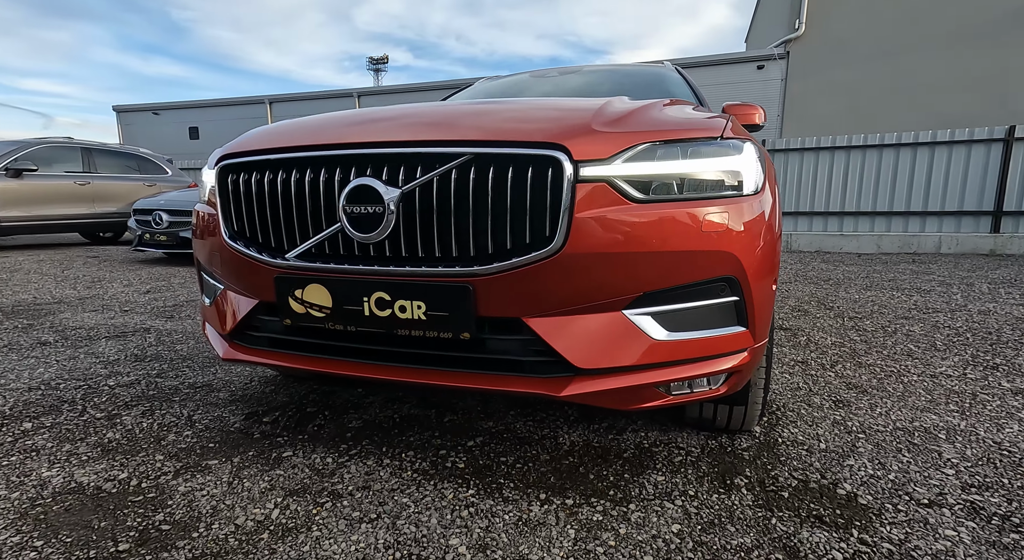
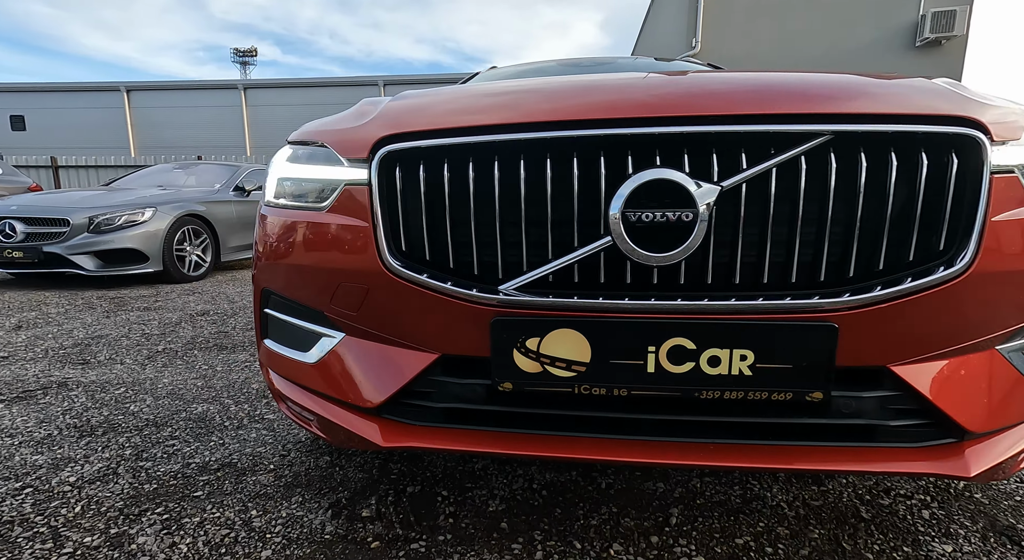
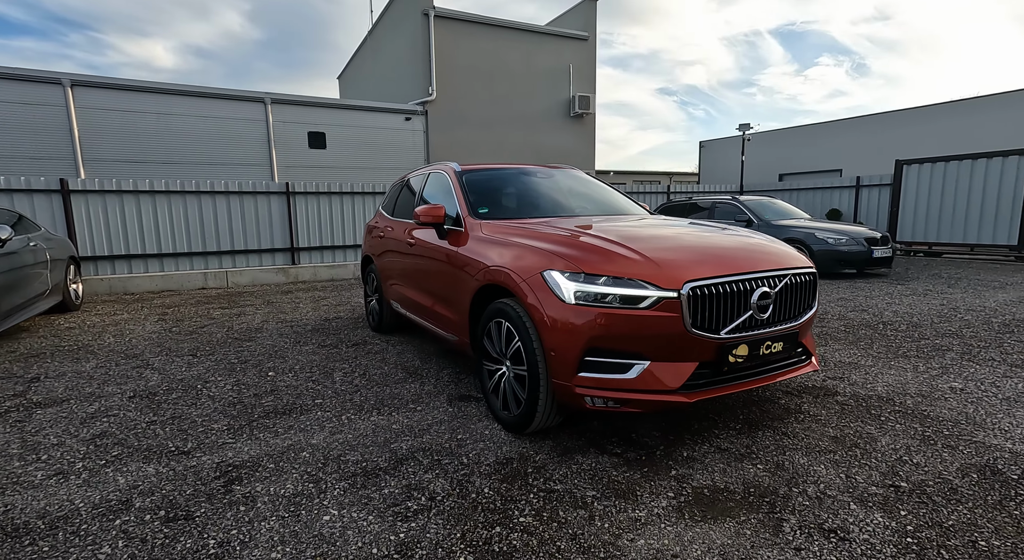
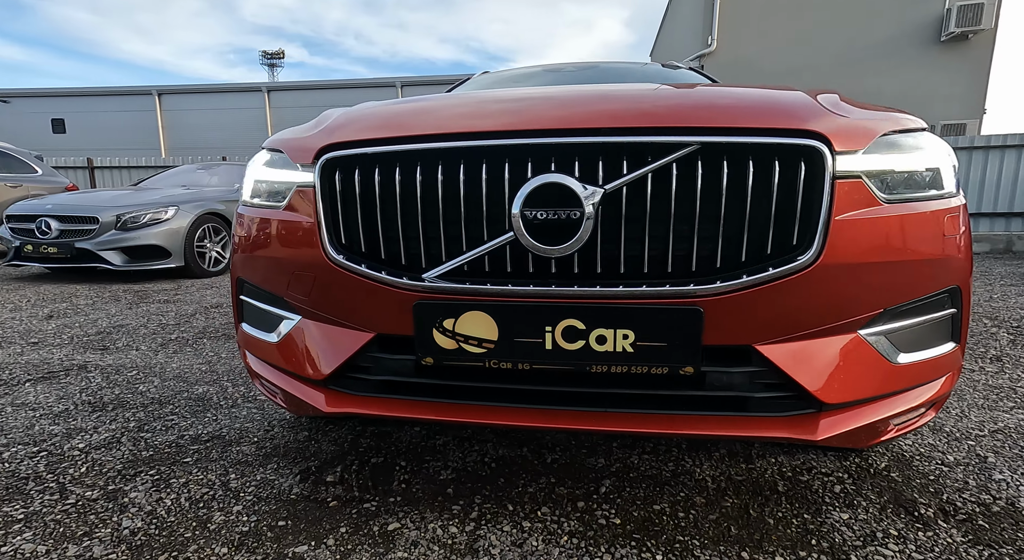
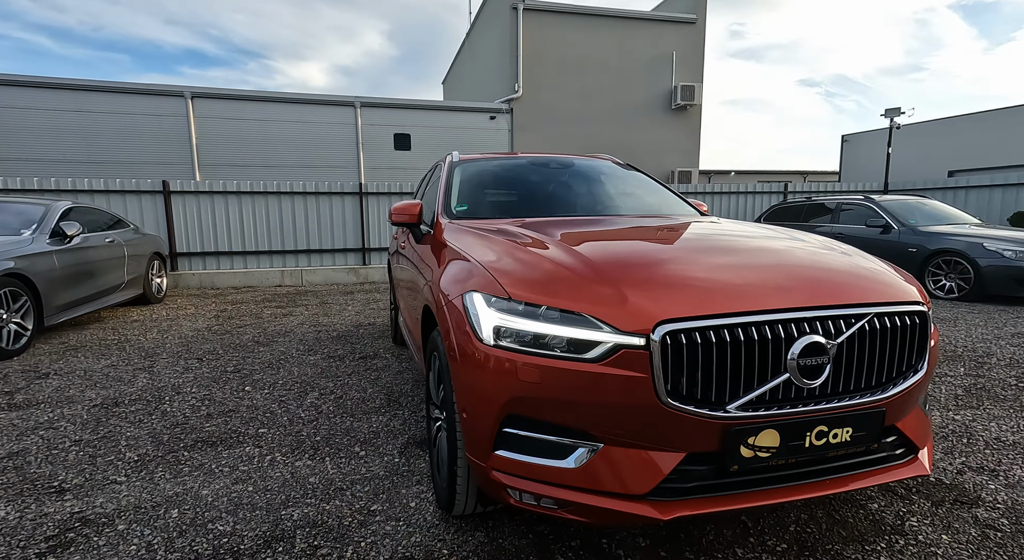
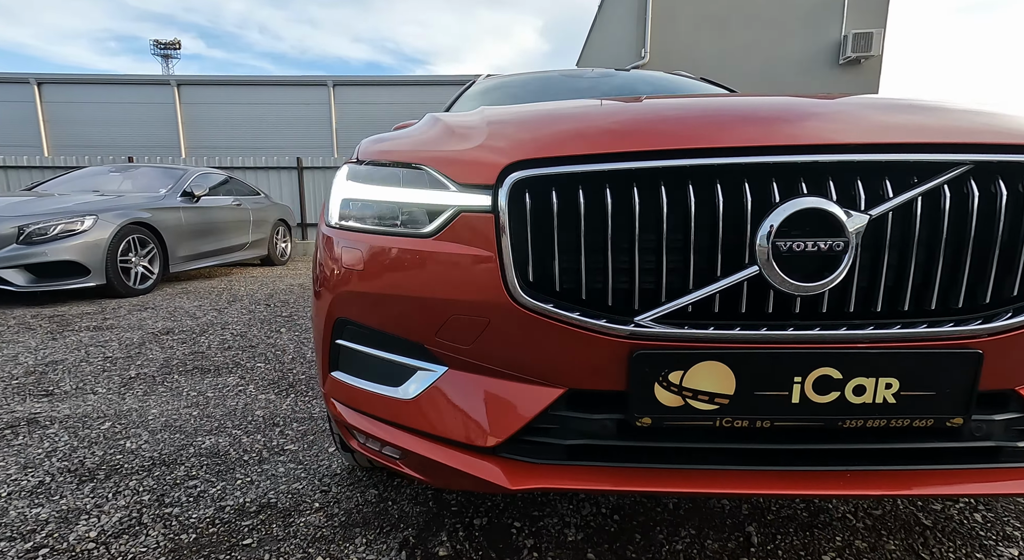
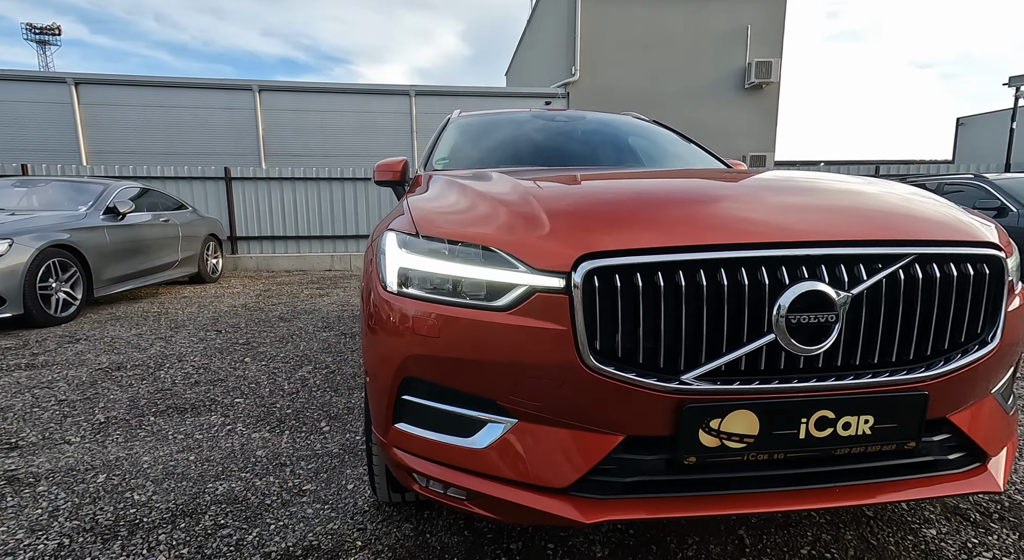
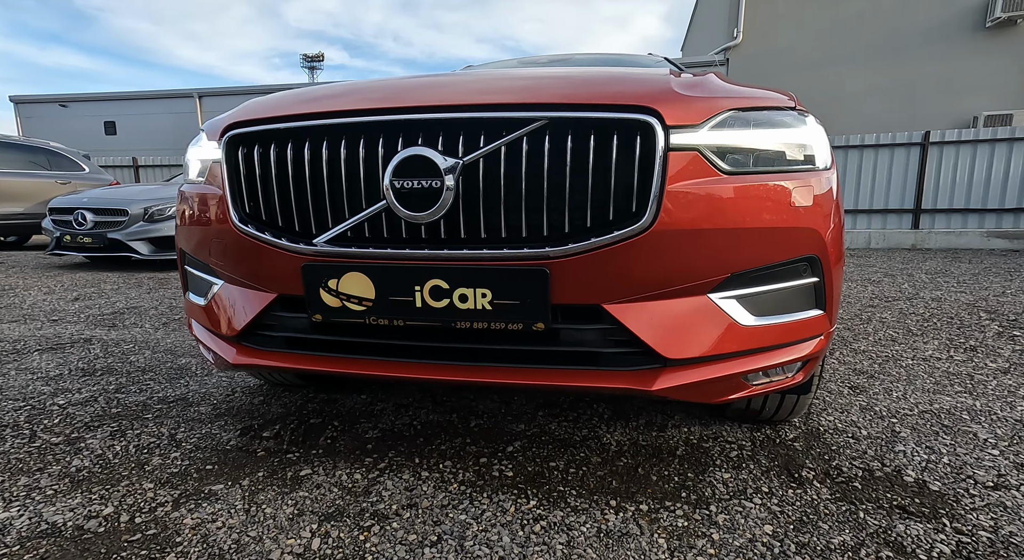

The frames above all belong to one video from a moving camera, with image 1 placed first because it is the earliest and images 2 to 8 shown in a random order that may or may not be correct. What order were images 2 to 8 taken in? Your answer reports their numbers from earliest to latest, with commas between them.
8, 4, 2, 6, 7, 5, 3
